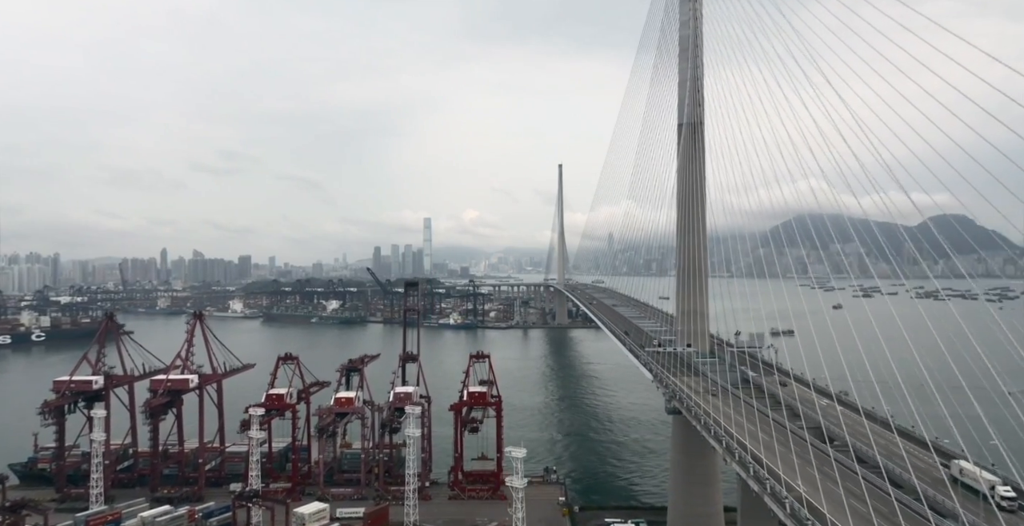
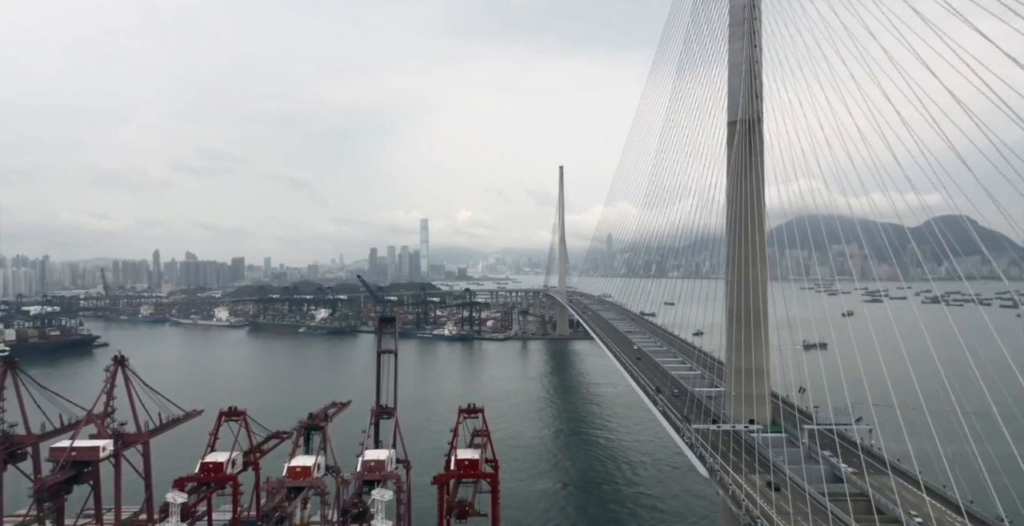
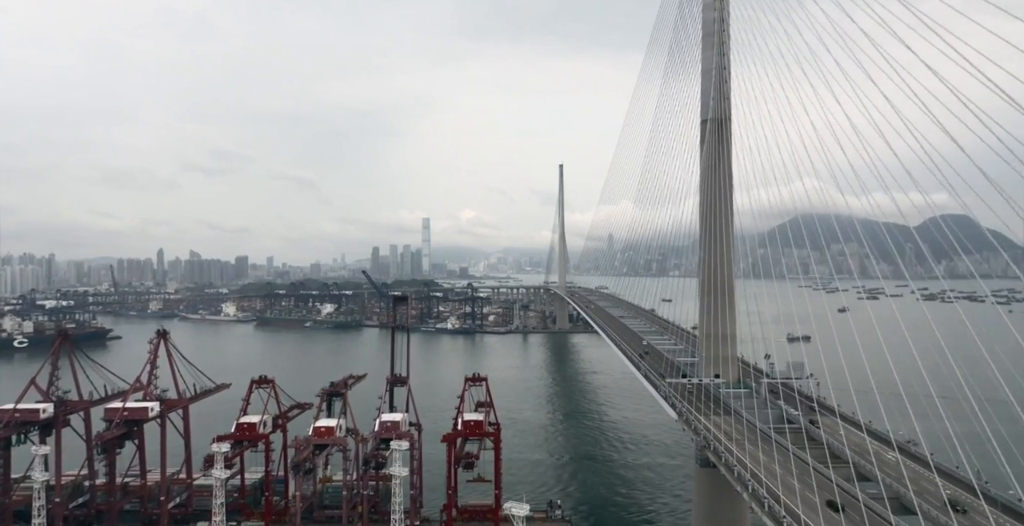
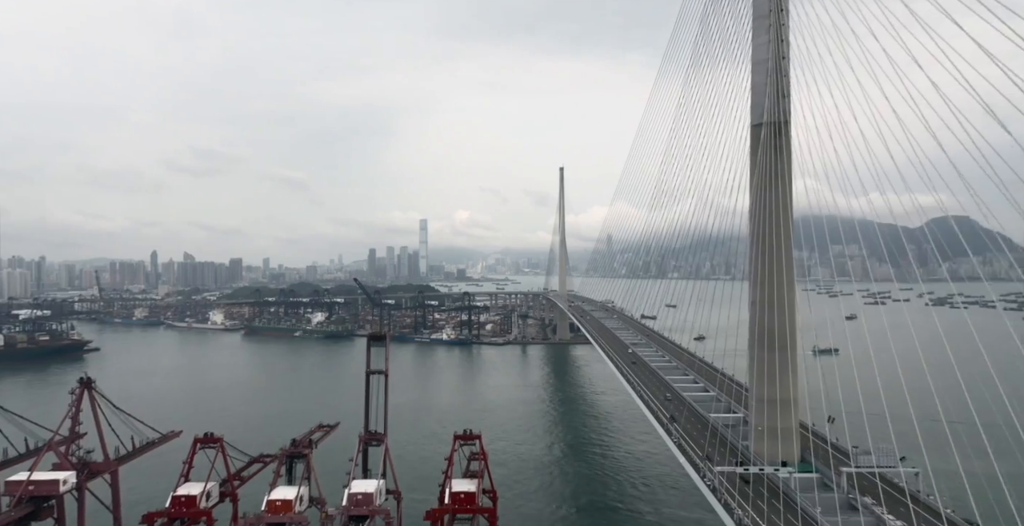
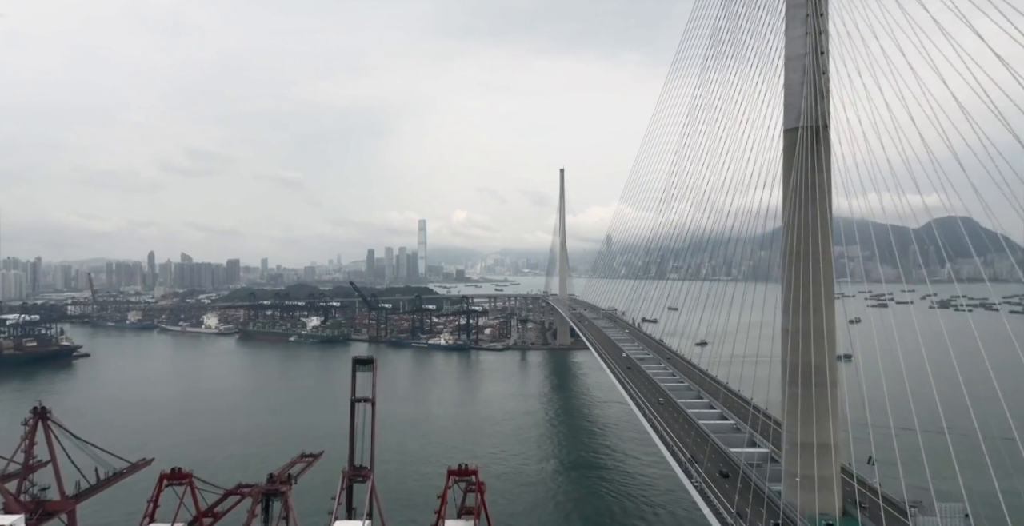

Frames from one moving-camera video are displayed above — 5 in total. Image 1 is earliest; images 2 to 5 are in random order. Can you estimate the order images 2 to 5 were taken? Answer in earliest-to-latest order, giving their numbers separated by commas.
3, 2, 4, 5
